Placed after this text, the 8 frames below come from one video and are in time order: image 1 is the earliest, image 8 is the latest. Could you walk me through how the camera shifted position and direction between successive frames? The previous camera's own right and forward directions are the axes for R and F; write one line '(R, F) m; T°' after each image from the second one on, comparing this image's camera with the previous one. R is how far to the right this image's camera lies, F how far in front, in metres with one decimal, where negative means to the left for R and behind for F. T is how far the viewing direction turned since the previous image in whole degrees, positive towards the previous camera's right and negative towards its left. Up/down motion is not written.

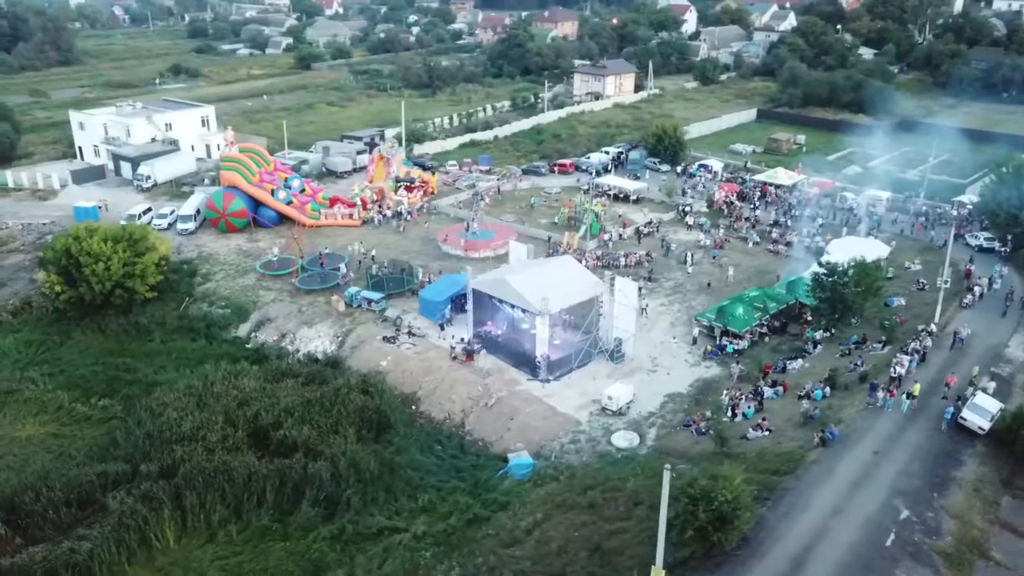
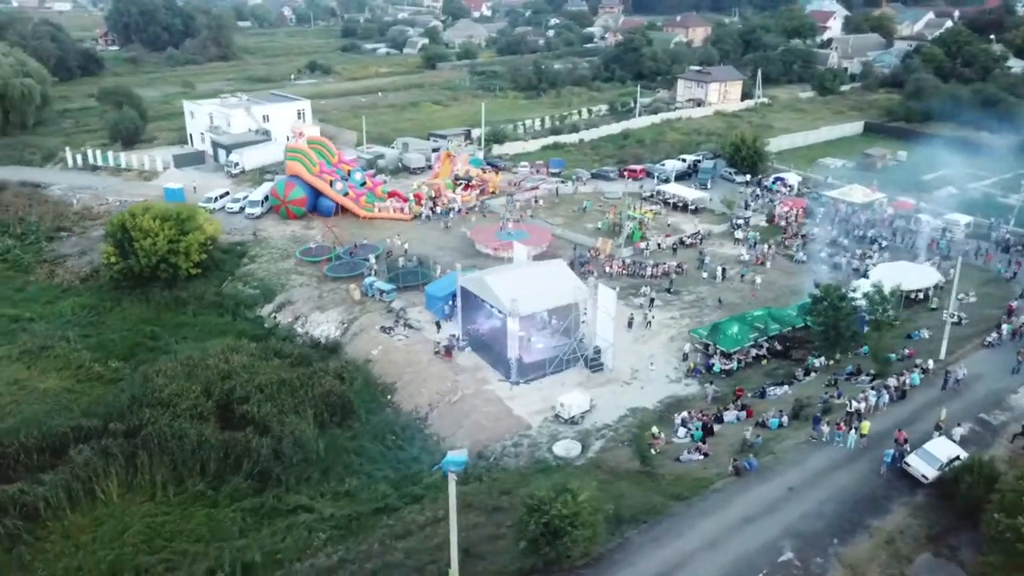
(+6.3, +0.6) m; -10°
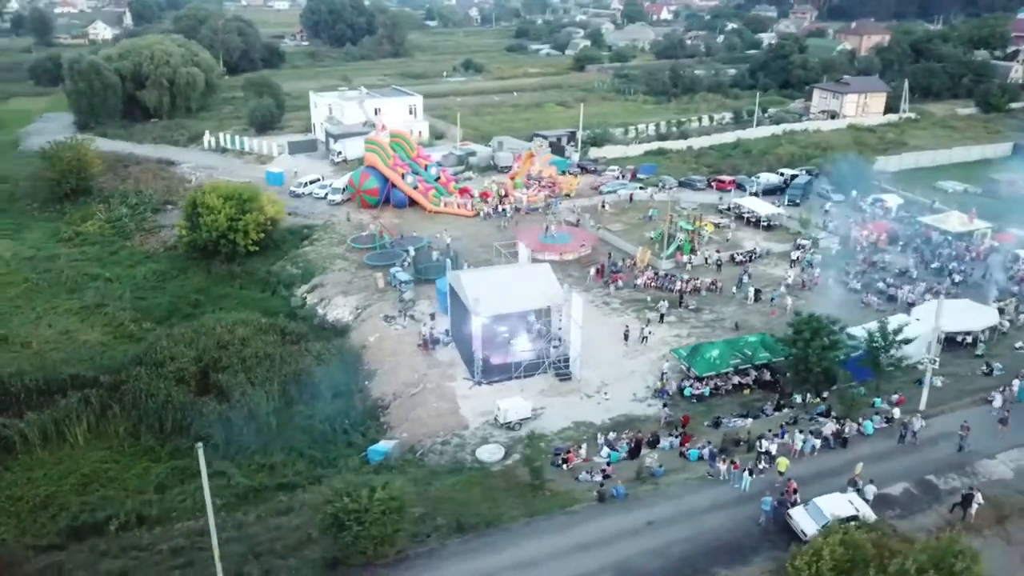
(+7.6, +1.1) m; -13°
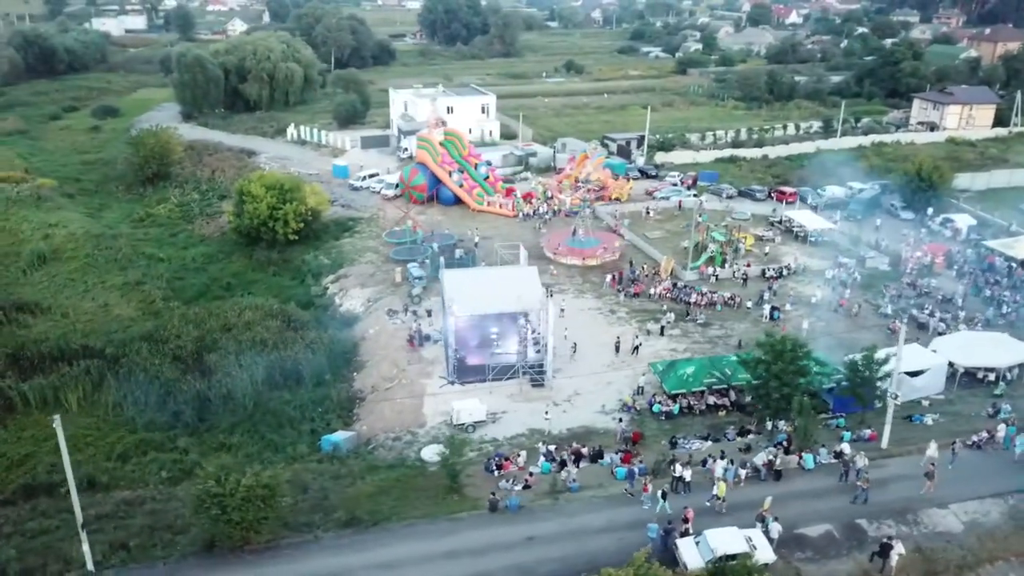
(+5.2, +0.7) m; -9°
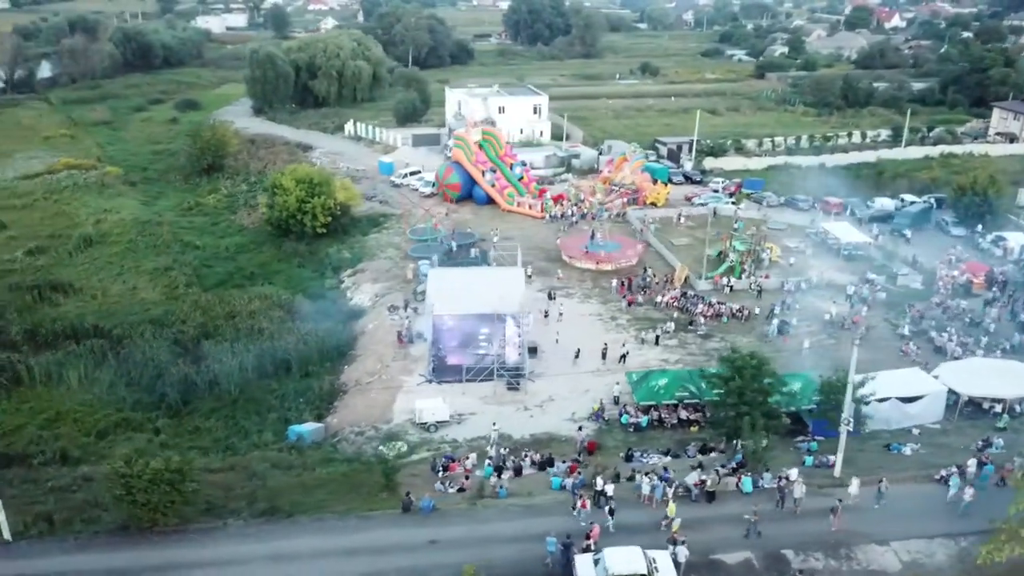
(+3.9, +0.5) m; -6°
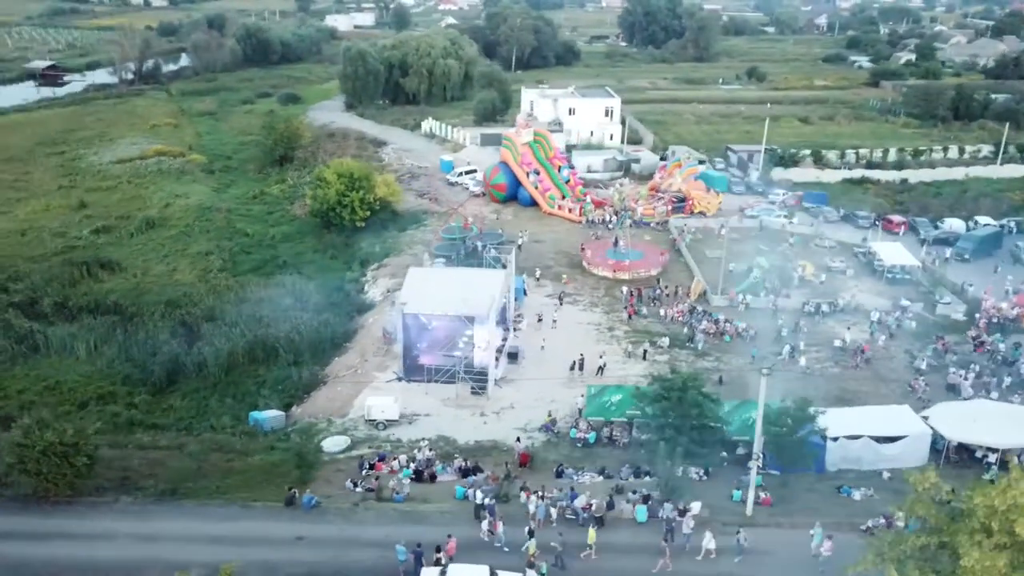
(+5.3, +0.9) m; -9°
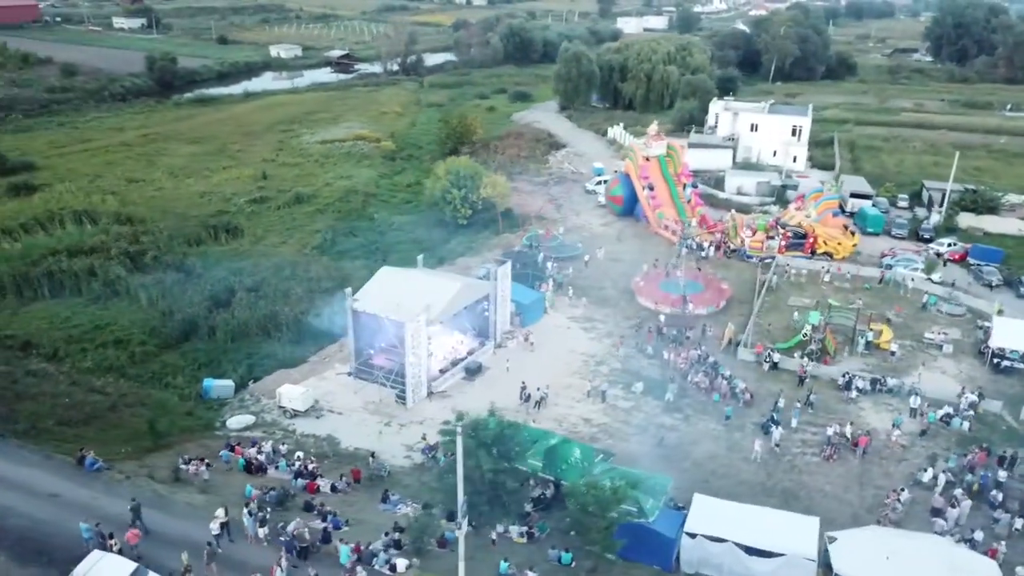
(+11.5, +3.6) m; -20°
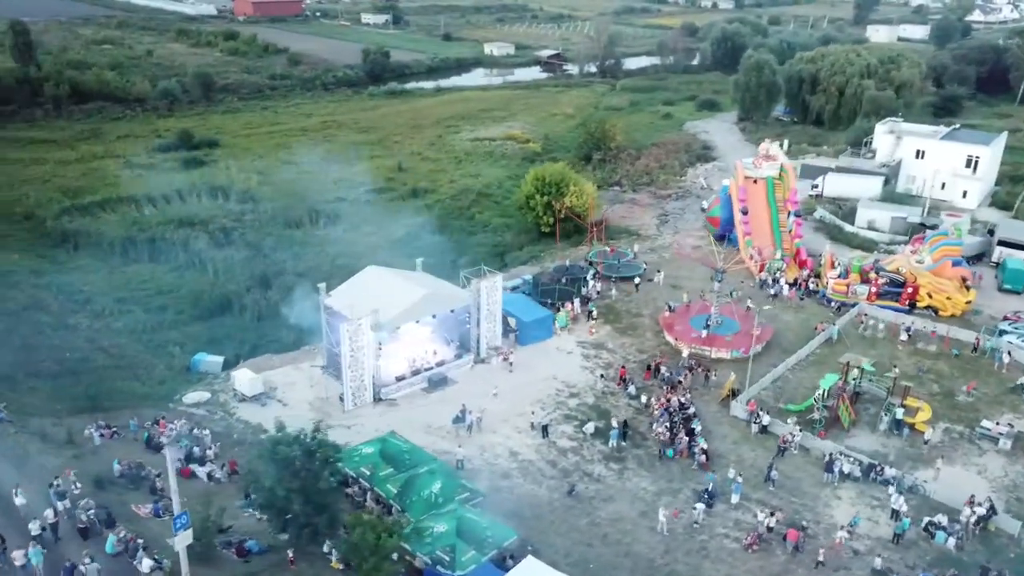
(+9.0, +2.8) m; -16°
